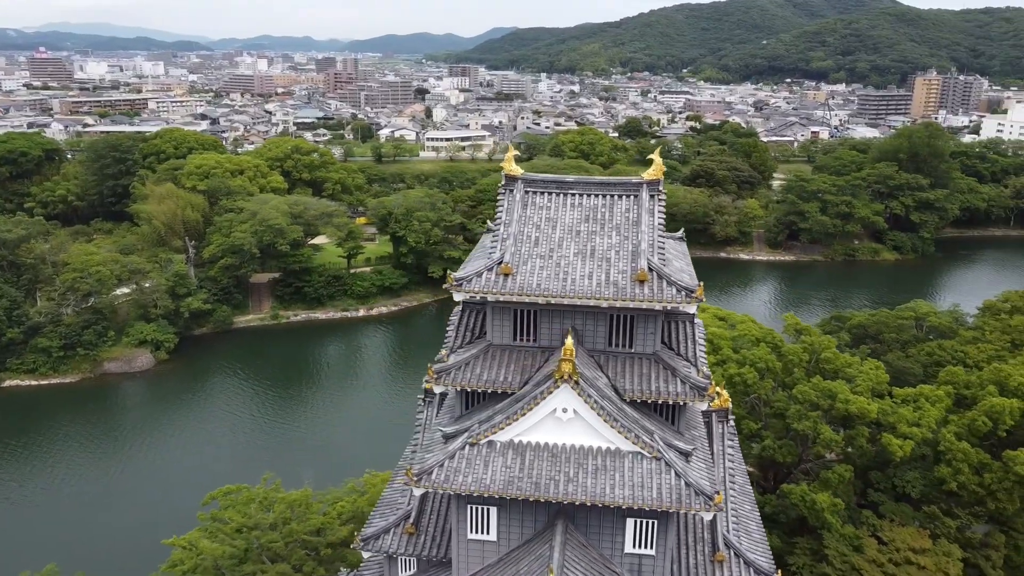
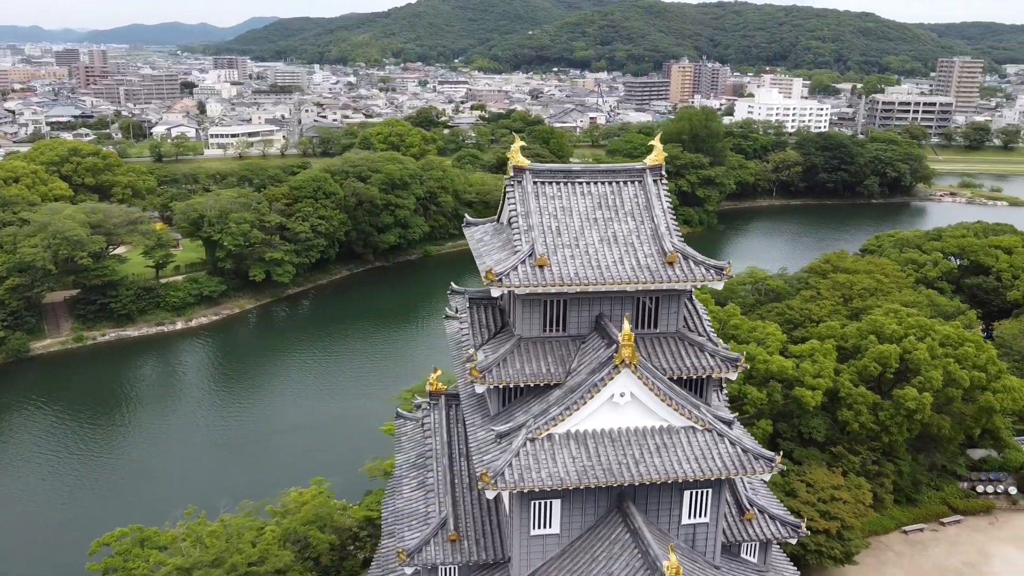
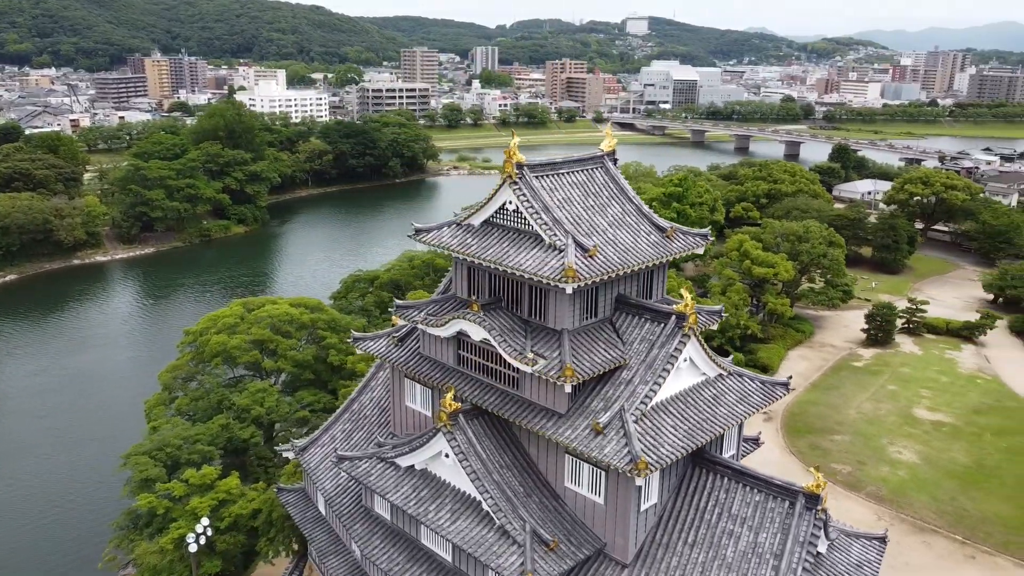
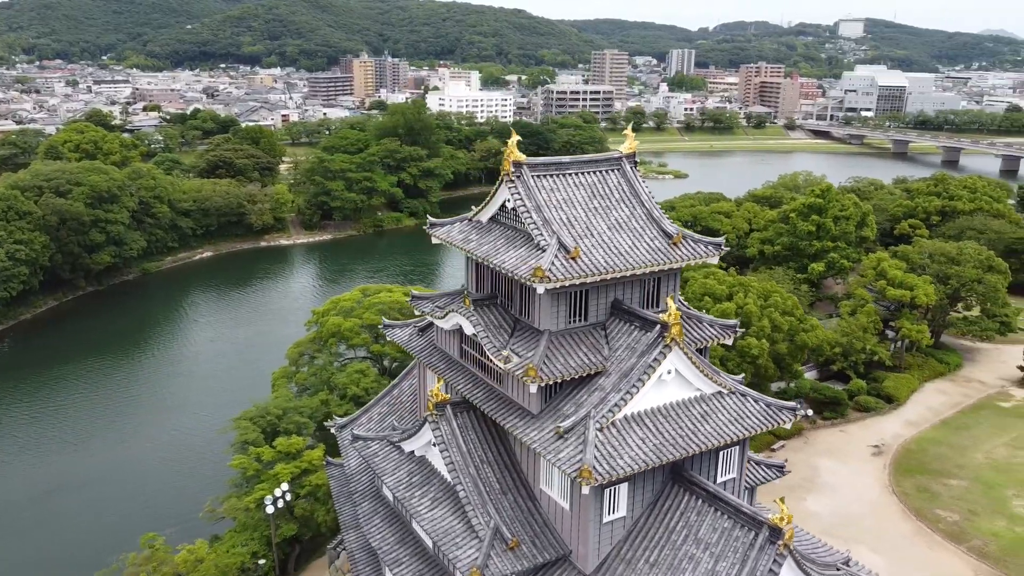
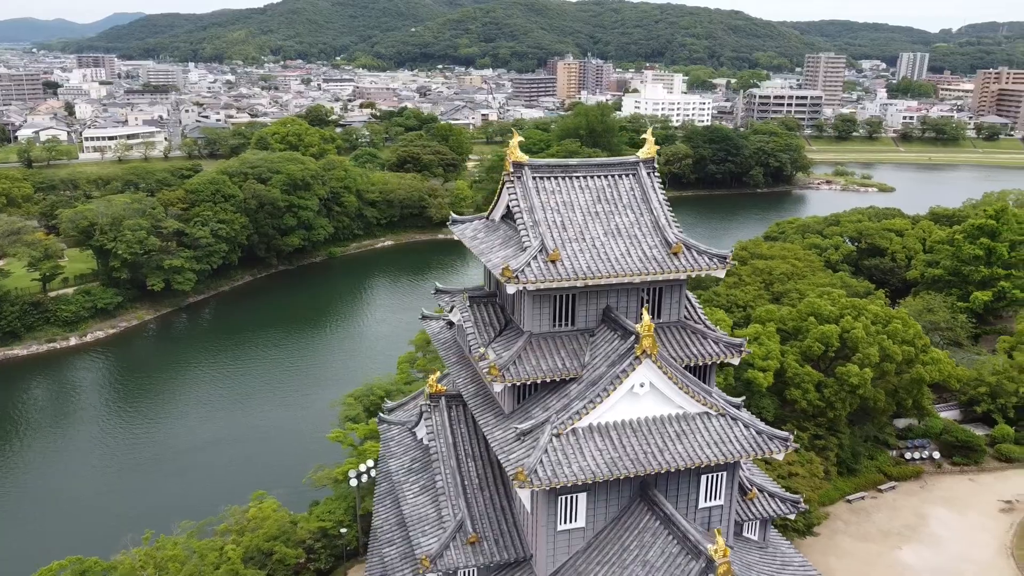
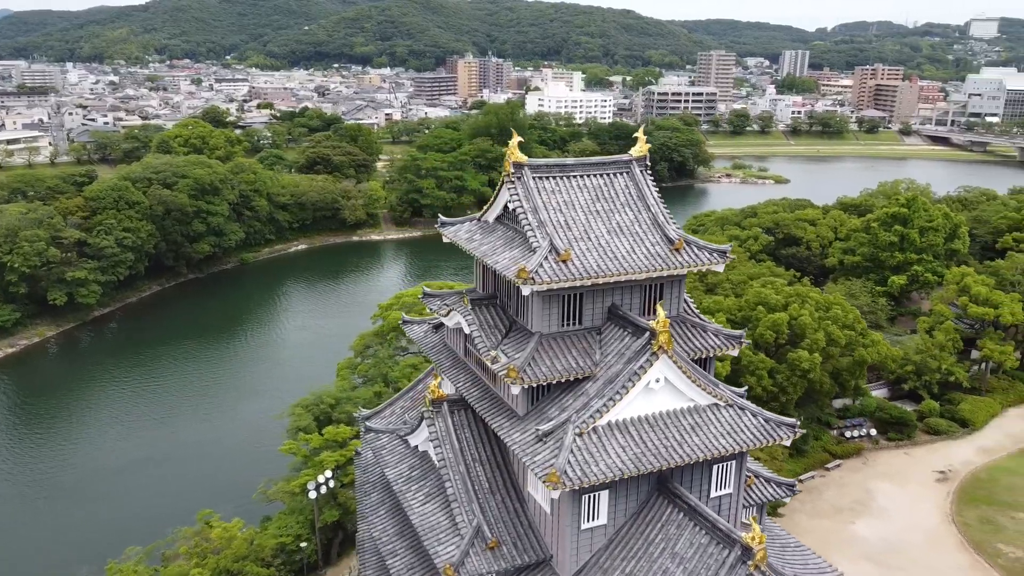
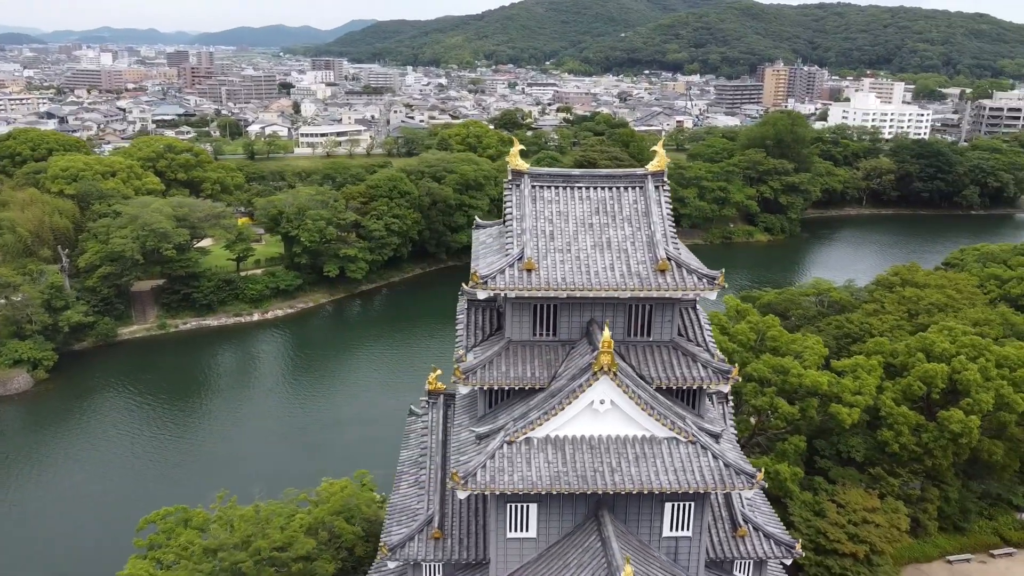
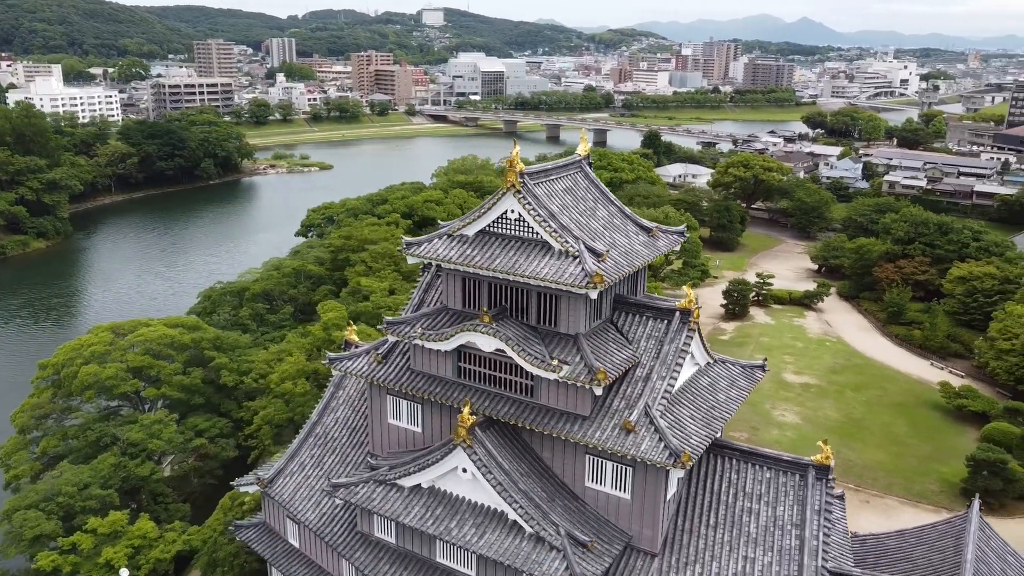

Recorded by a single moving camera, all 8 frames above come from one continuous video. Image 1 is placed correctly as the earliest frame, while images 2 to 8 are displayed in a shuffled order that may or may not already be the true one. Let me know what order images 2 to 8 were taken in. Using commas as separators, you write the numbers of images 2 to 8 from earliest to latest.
7, 2, 5, 6, 4, 3, 8
